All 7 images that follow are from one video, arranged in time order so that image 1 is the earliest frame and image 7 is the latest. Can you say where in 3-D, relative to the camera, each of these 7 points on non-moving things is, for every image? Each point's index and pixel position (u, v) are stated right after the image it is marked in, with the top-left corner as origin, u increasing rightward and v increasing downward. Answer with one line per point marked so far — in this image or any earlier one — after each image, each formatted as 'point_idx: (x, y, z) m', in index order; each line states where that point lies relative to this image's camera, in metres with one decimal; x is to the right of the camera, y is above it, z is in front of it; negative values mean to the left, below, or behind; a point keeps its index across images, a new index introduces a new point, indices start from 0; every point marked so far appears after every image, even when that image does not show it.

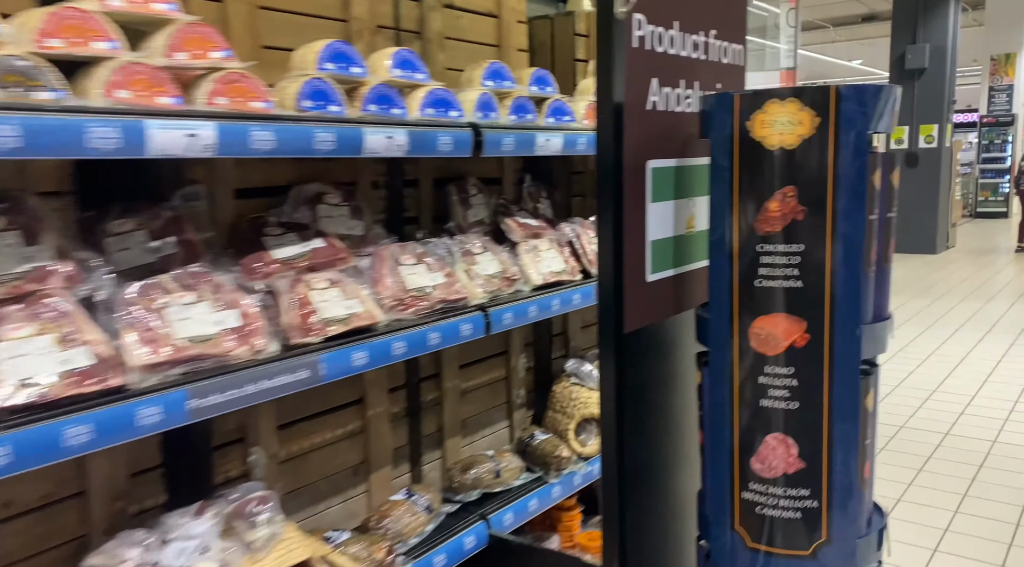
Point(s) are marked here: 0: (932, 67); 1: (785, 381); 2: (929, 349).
0: (+5.2, +2.7, +10.8) m
1: (+0.4, -0.2, +1.4) m
2: (+2.8, -0.4, +5.9) m
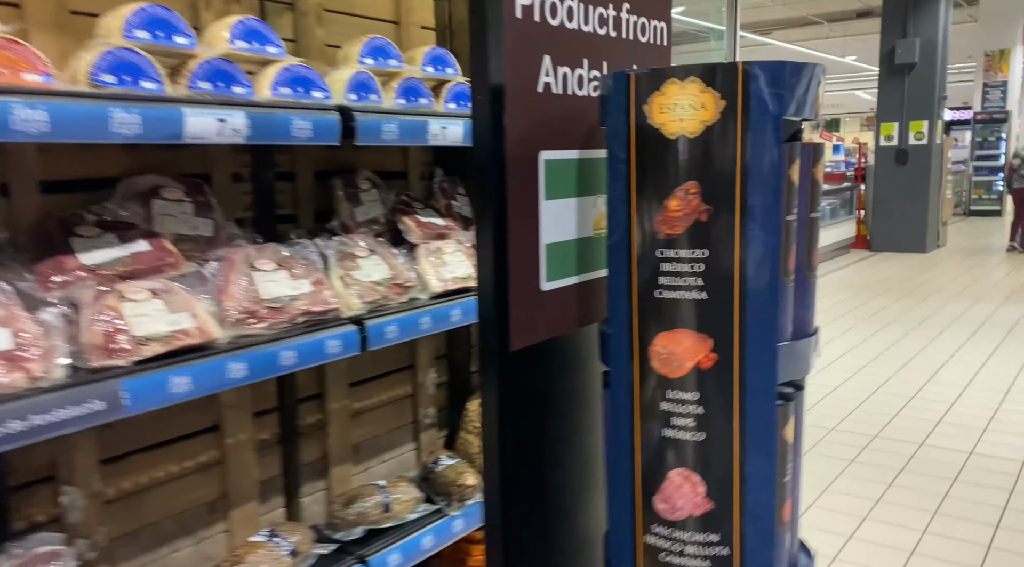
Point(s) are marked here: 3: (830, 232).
0: (+5.0, +2.7, +10.6) m
1: (+0.2, -0.2, +1.2) m
2: (+2.6, -0.5, +5.7) m
3: (+3.9, +0.6, +10.7) m
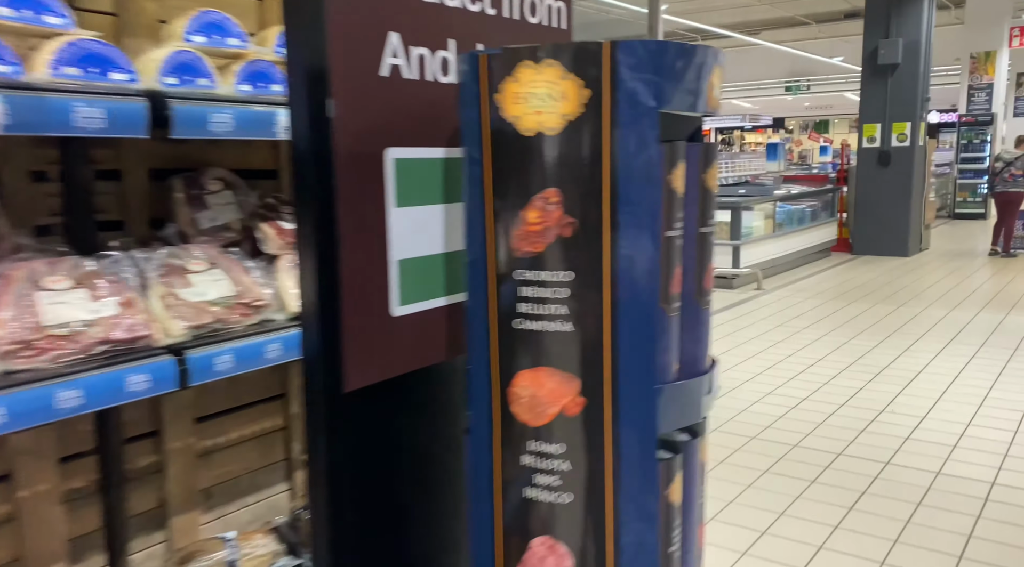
0: (+4.7, +2.7, +10.4) m
1: (+0.1, -0.2, +1.0) m
2: (+2.4, -0.5, +5.5) m
3: (+3.6, +0.6, +10.5) m
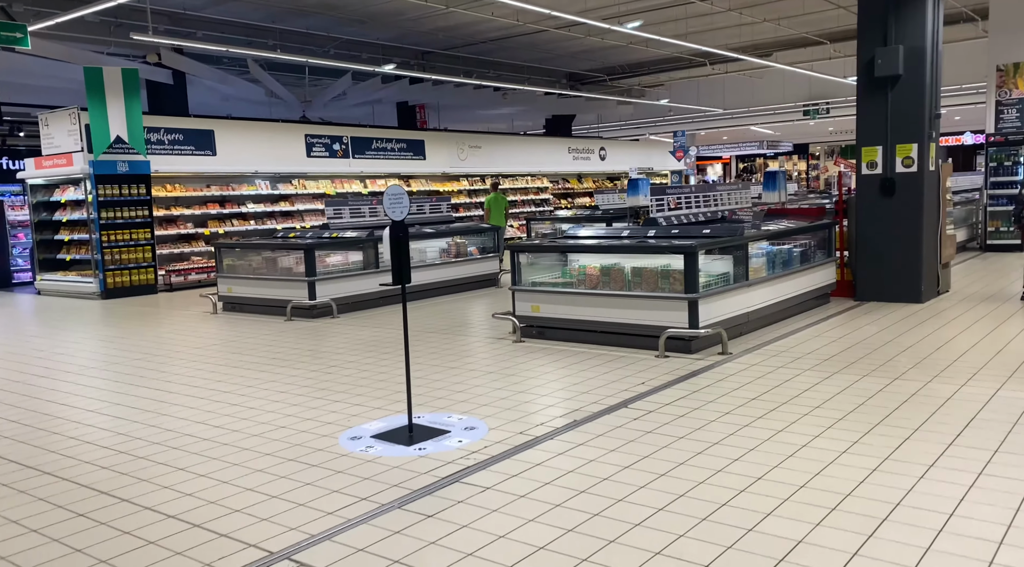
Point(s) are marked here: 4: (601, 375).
0: (+4.0, +2.2, +8.9) m
1: (-0.9, -0.5, -0.5) m
2: (+1.6, -0.9, +3.9) m
3: (+3.0, +0.1, +8.9) m
4: (+0.7, -0.7, +6.6) m
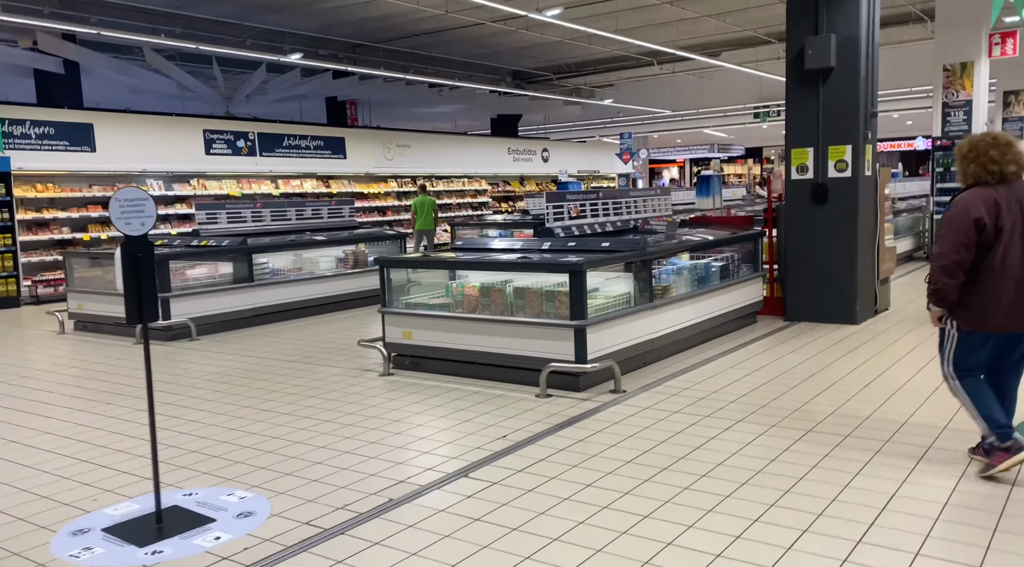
0: (+3.0, +2.0, +7.9) m
1: (-1.6, -0.6, -1.7) m
2: (+0.7, -1.0, +2.8) m
3: (+1.9, -0.1, +7.9) m
4: (-0.3, -0.9, +5.5) m
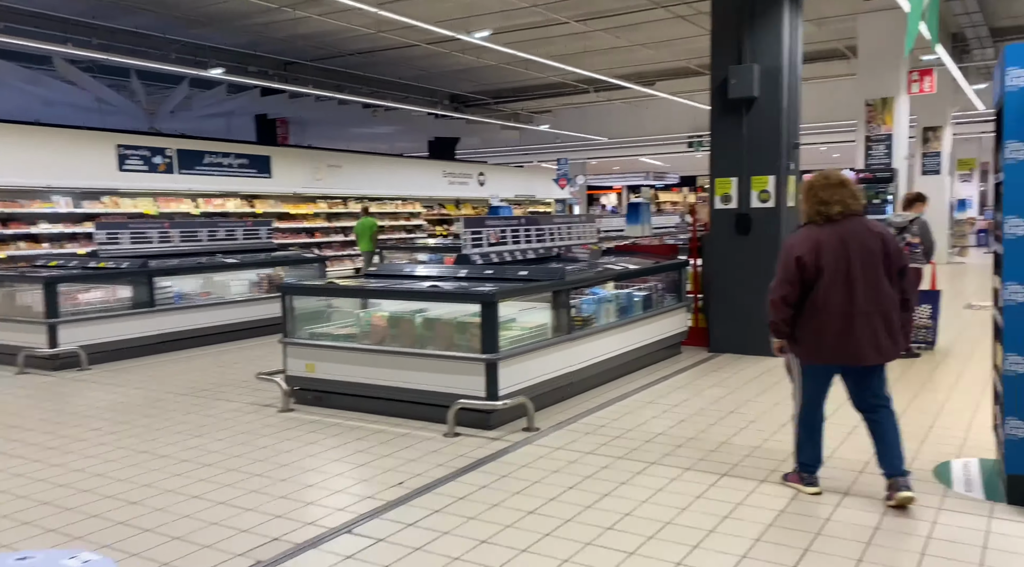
0: (+2.3, +1.7, +7.8) m
1: (-1.7, -0.6, -2.1) m
2: (+0.3, -1.2, +2.5) m
3: (+1.2, -0.4, +7.7) m
4: (-0.9, -1.0, +5.1) m
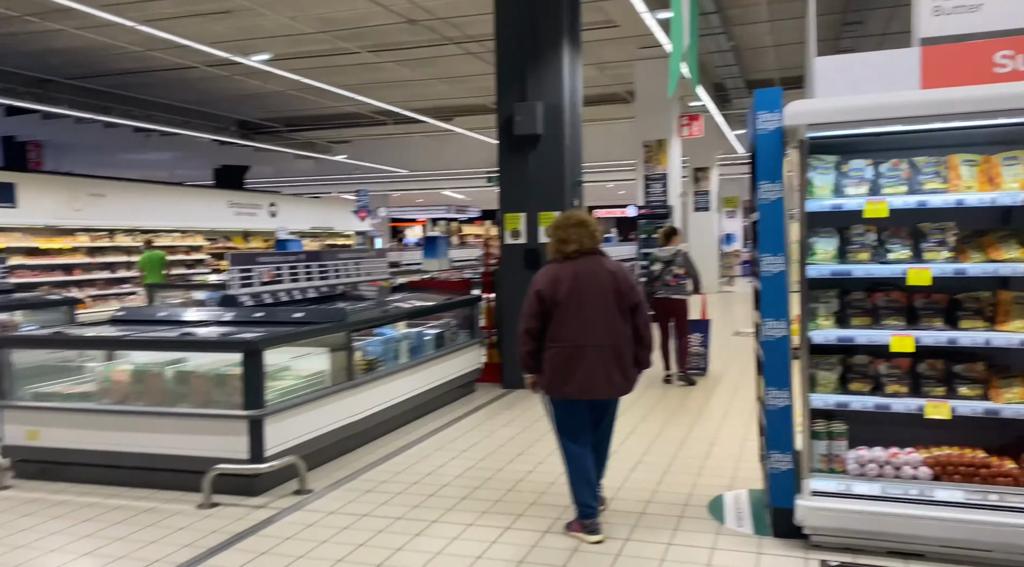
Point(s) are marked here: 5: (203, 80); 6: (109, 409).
0: (+0.3, +1.3, +7.8) m
1: (-1.2, -0.6, -2.9) m
2: (-0.3, -1.3, +2.1) m
3: (-0.7, -0.7, +7.3) m
4: (-2.1, -1.3, +4.3) m
5: (-6.9, +4.5, +19.2) m
6: (-2.5, -0.8, +5.3) m
